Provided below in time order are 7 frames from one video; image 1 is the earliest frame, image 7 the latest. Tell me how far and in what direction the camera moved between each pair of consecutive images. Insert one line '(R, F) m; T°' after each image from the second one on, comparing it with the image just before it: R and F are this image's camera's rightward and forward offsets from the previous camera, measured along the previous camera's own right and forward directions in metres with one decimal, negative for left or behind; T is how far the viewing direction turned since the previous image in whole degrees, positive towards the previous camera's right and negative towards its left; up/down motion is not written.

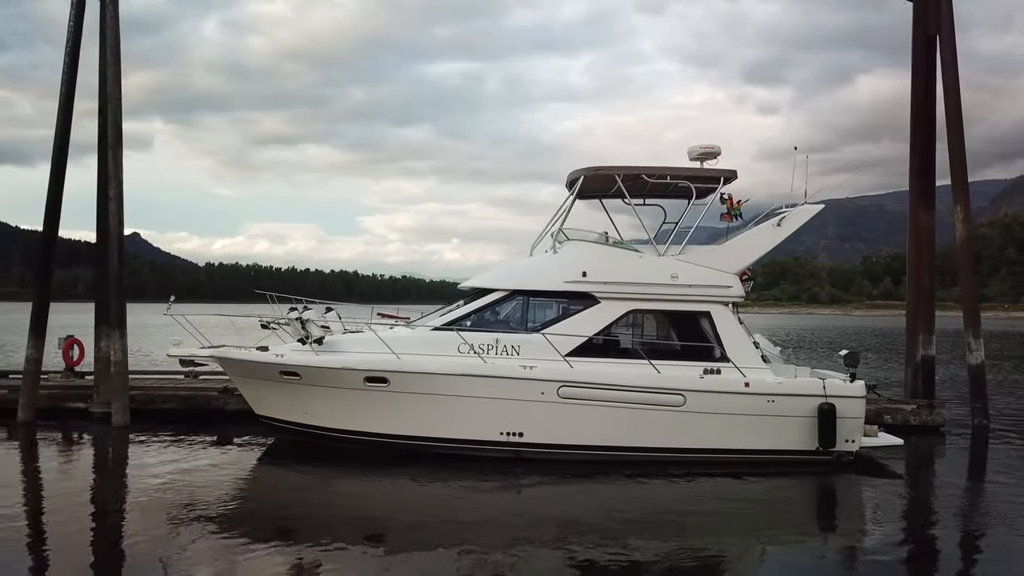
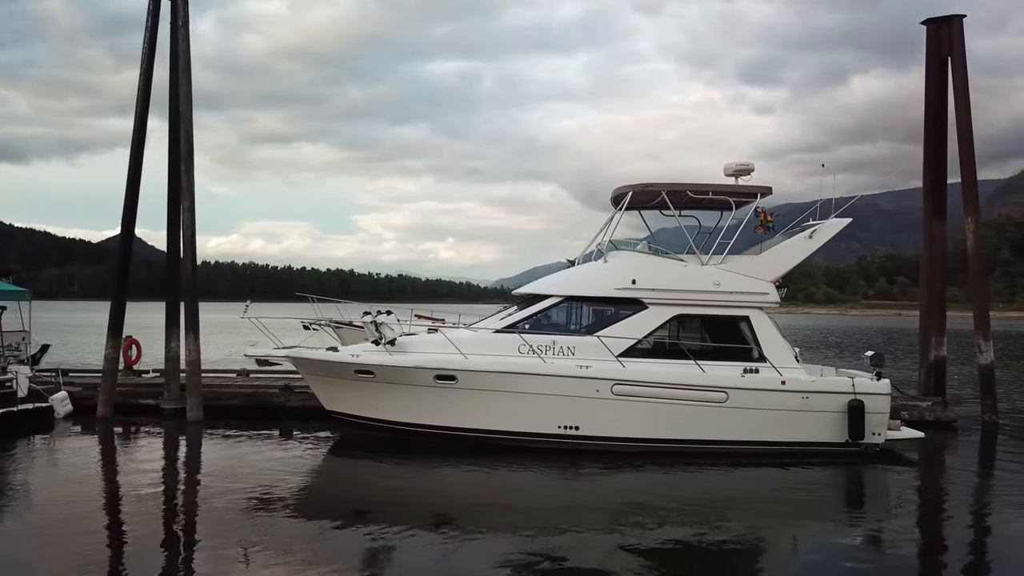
(-0.8, -0.8) m; 0°
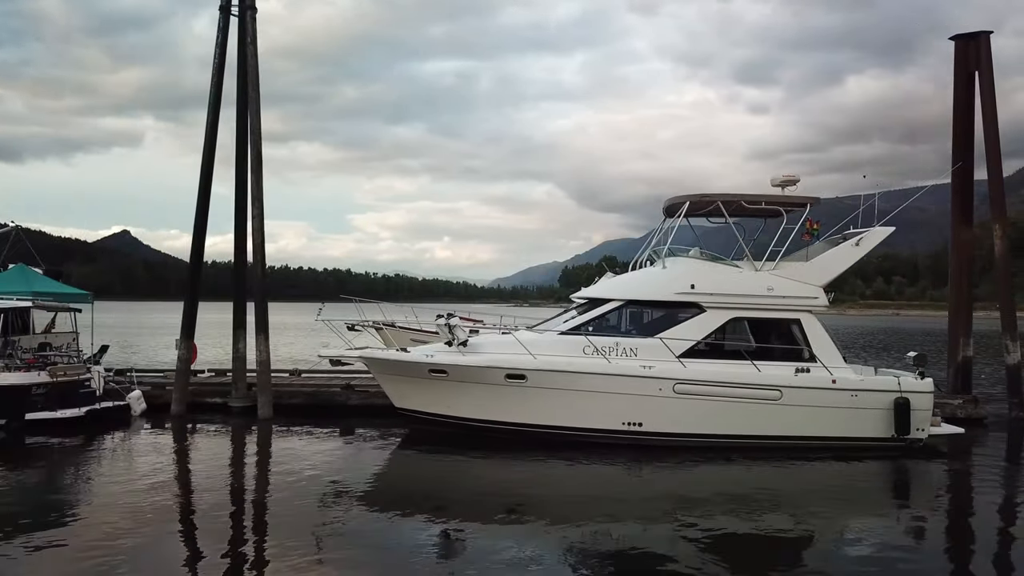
(-1.0, -0.6) m; 0°
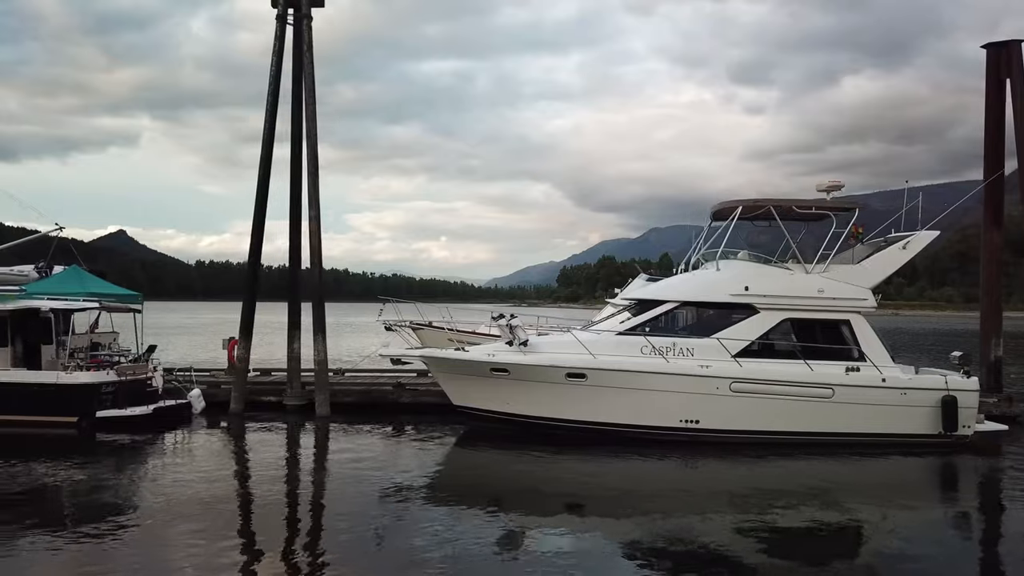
(-0.9, -0.3) m; 0°
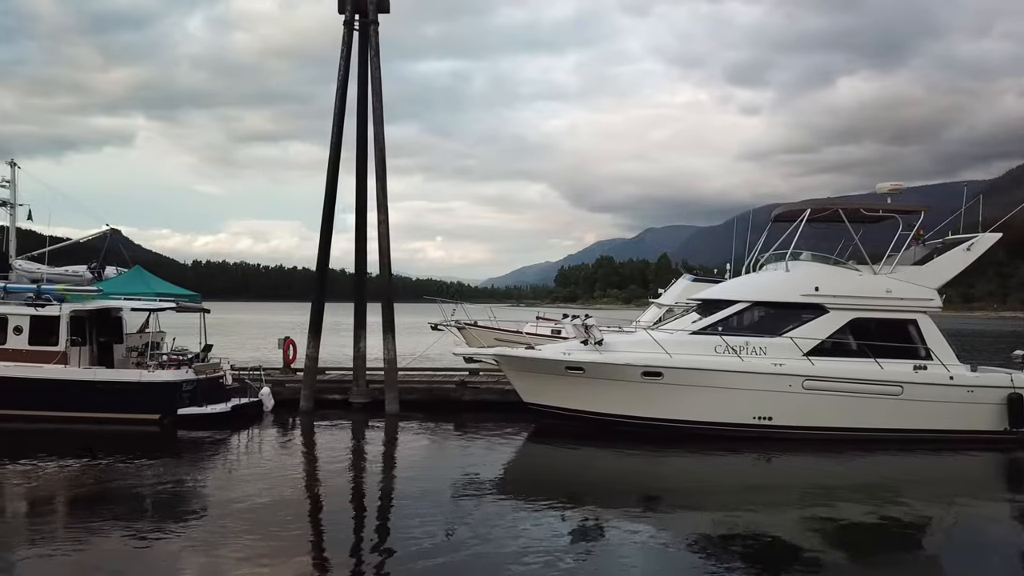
(-1.2, -0.3) m; 0°
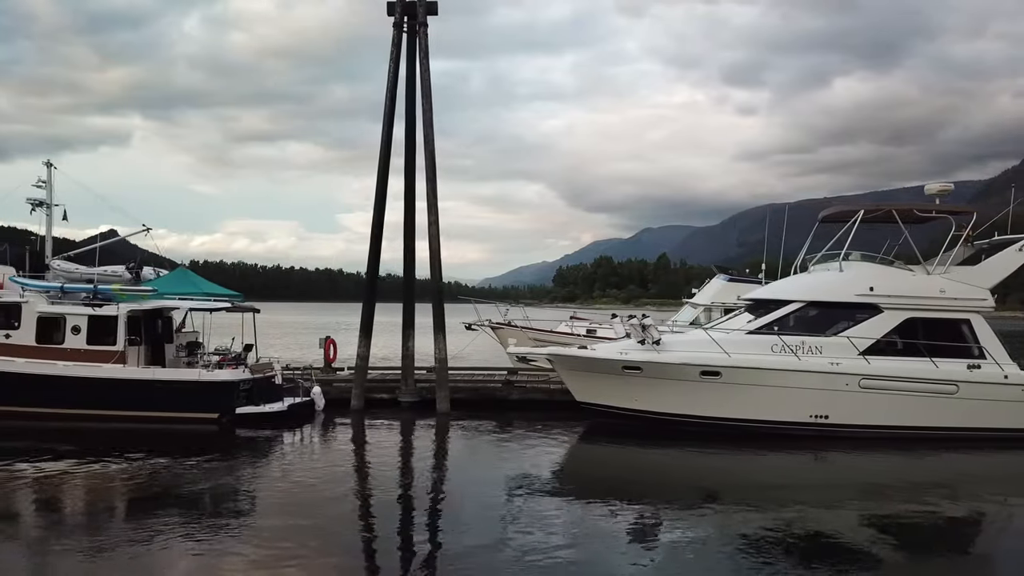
(-1.0, -0.1) m; 0°
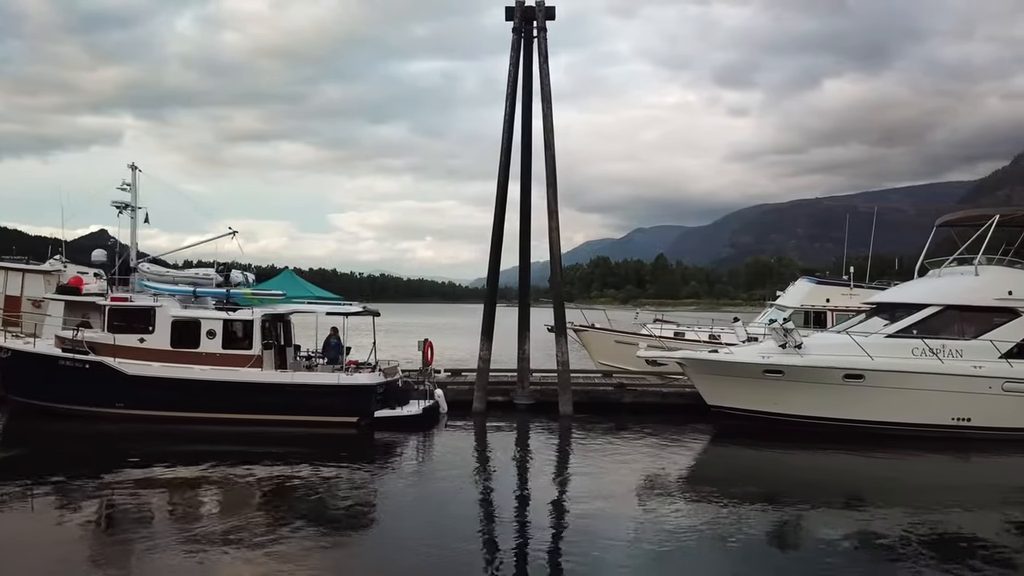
(-2.4, -0.1) m; 0°
